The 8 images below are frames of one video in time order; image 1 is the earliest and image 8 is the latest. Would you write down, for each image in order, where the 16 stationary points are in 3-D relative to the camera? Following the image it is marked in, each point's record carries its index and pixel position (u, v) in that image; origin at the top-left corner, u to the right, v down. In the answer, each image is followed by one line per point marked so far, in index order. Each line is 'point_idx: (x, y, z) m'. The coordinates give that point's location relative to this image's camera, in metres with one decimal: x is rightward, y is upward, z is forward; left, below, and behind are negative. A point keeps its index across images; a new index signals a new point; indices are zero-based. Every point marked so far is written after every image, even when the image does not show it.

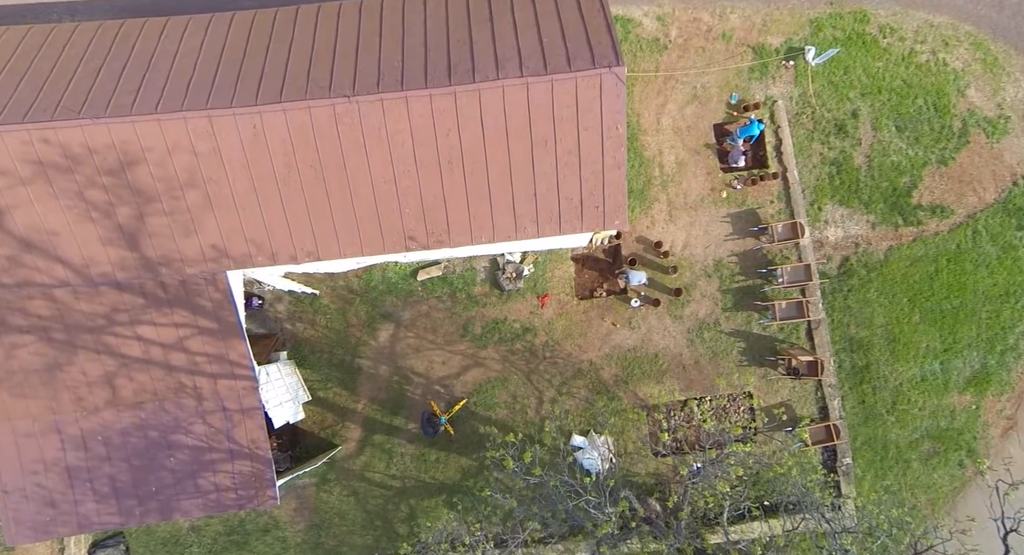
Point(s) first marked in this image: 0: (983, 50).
0: (+9.8, +4.8, +19.4) m
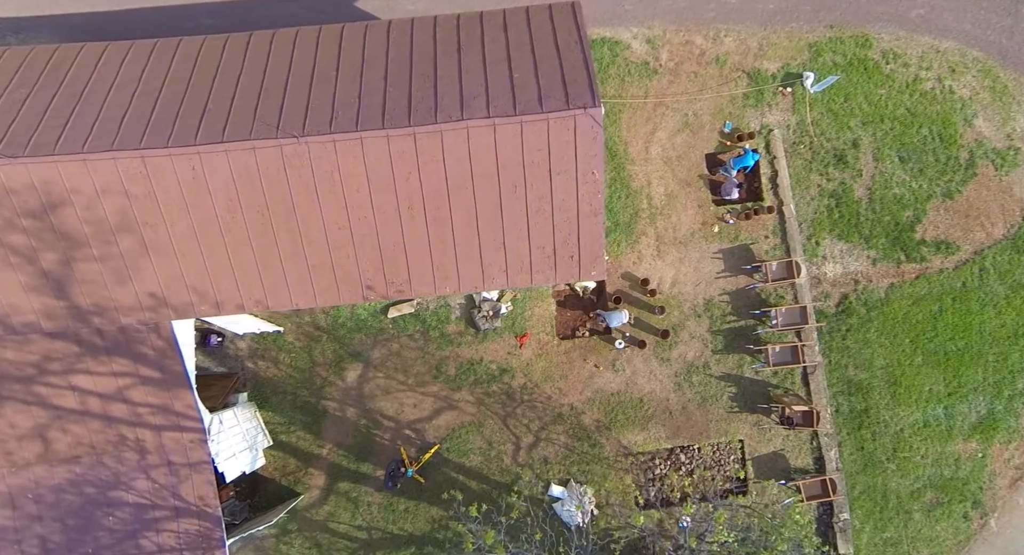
0: (+9.4, +4.0, +18.3) m
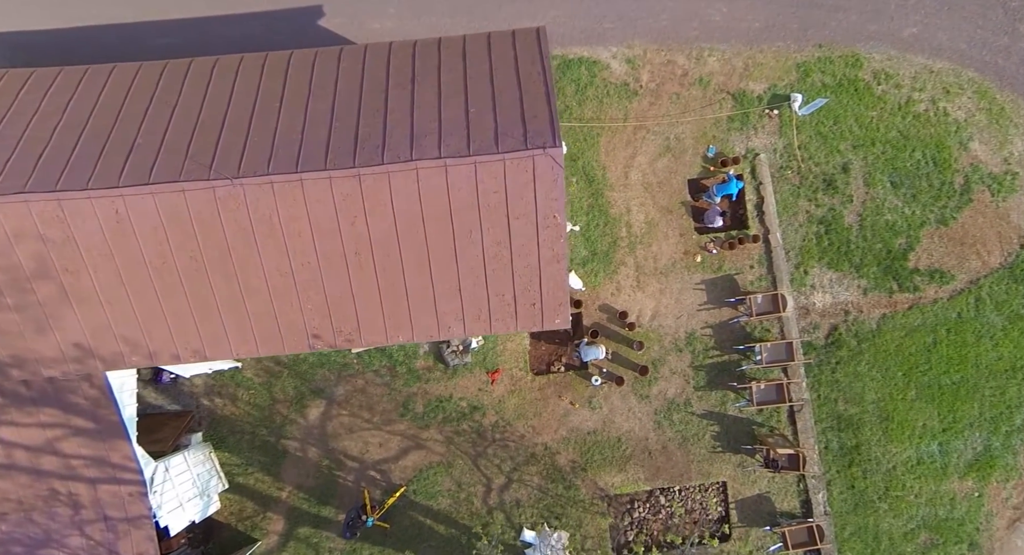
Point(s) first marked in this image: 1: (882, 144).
0: (+8.9, +3.4, +17.4) m
1: (+6.9, +2.5, +17.4) m
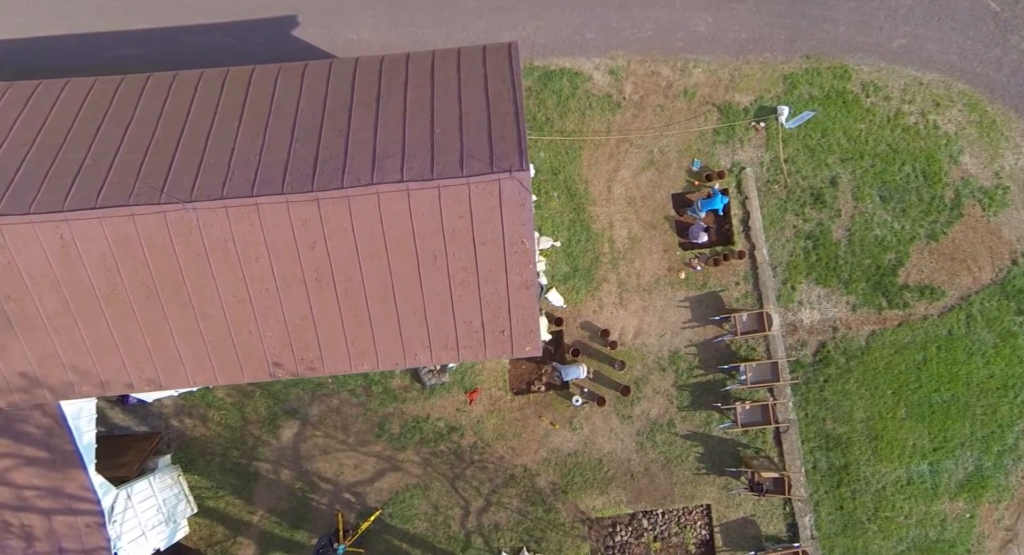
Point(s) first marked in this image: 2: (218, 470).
0: (+8.5, +3.1, +17.1) m
1: (+6.6, +2.2, +17.1) m
2: (-5.0, -3.3, +15.9) m
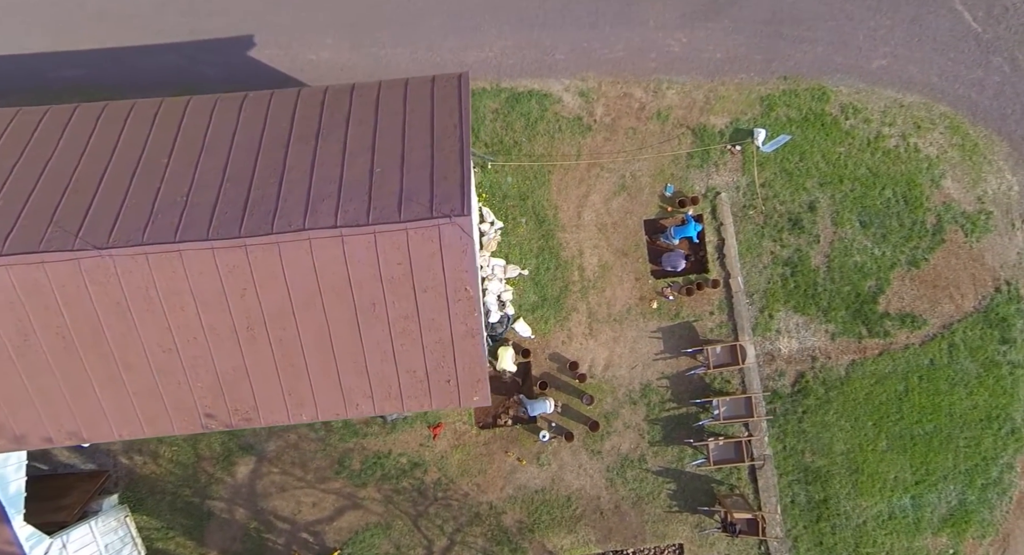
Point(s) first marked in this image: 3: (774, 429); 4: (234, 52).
0: (+7.9, +2.5, +16.5) m
1: (+6.0, +1.7, +16.5) m
2: (-5.6, -3.8, +15.2) m
3: (+4.5, -2.7, +16.3) m
4: (-4.7, +3.8, +15.7) m
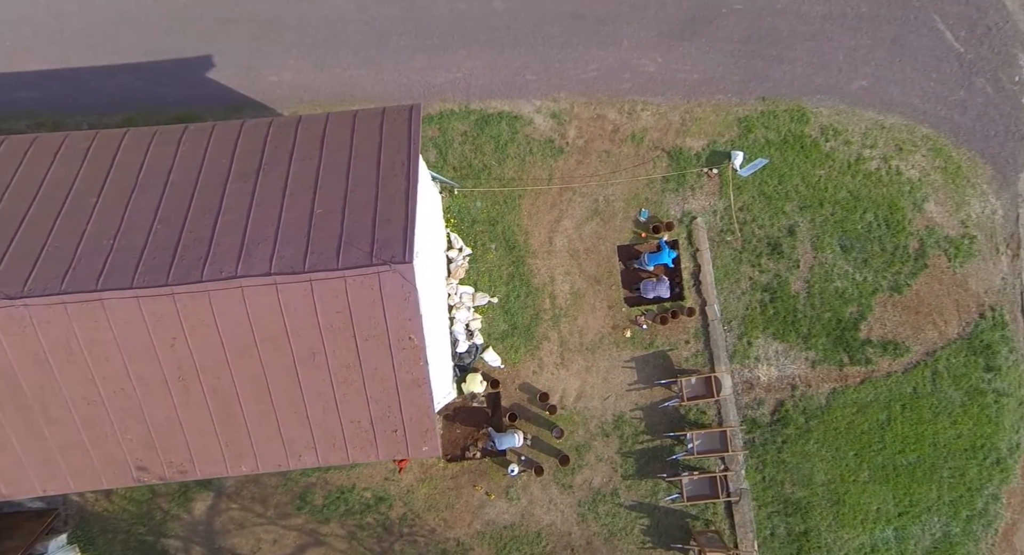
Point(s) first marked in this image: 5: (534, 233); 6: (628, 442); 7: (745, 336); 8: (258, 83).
0: (+7.4, +2.1, +16.1) m
1: (+5.5, +1.2, +16.0) m
2: (-6.1, -4.2, +14.7) m
3: (+4.0, -3.1, +15.8) m
4: (-5.2, +3.3, +15.2) m
5: (+0.4, +0.8, +15.8) m
6: (+1.9, -2.7, +15.5) m
7: (+3.9, -1.0, +15.9) m
8: (-4.1, +3.2, +15.3) m
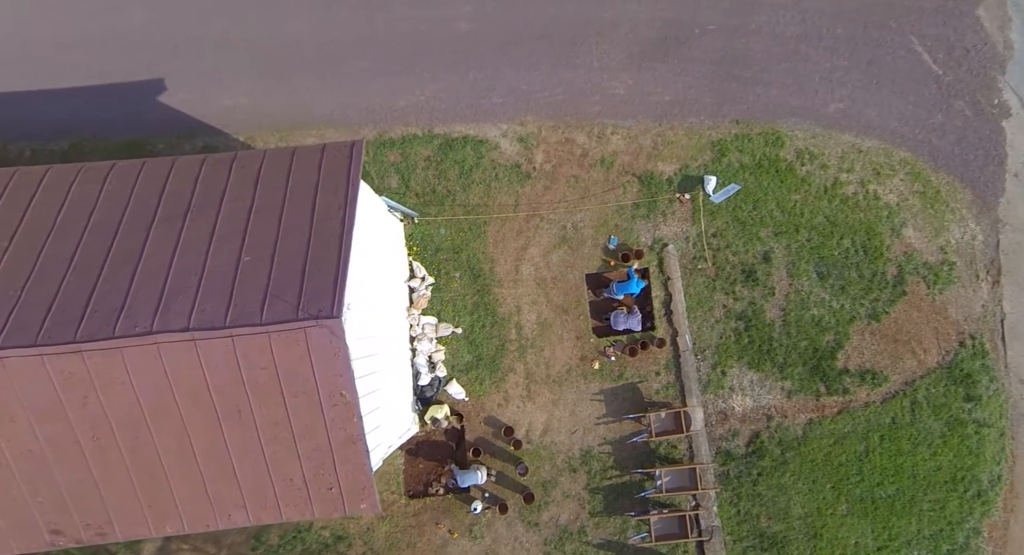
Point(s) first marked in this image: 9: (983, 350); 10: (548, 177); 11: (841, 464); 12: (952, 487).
0: (+6.8, +1.6, +15.6) m
1: (+4.9, +0.7, +15.6) m
2: (-6.6, -4.7, +14.1) m
3: (+3.5, -3.6, +15.3) m
4: (-5.8, +2.8, +14.7) m
5: (-0.2, +0.3, +15.3) m
6: (+1.4, -3.2, +15.0) m
7: (+3.4, -1.5, +15.4) m
8: (-4.7, +2.7, +14.7) m
9: (+7.8, -1.2, +15.5) m
10: (+0.6, +1.7, +15.5) m
11: (+5.4, -3.2, +15.4) m
12: (+7.2, -3.5, +15.4) m
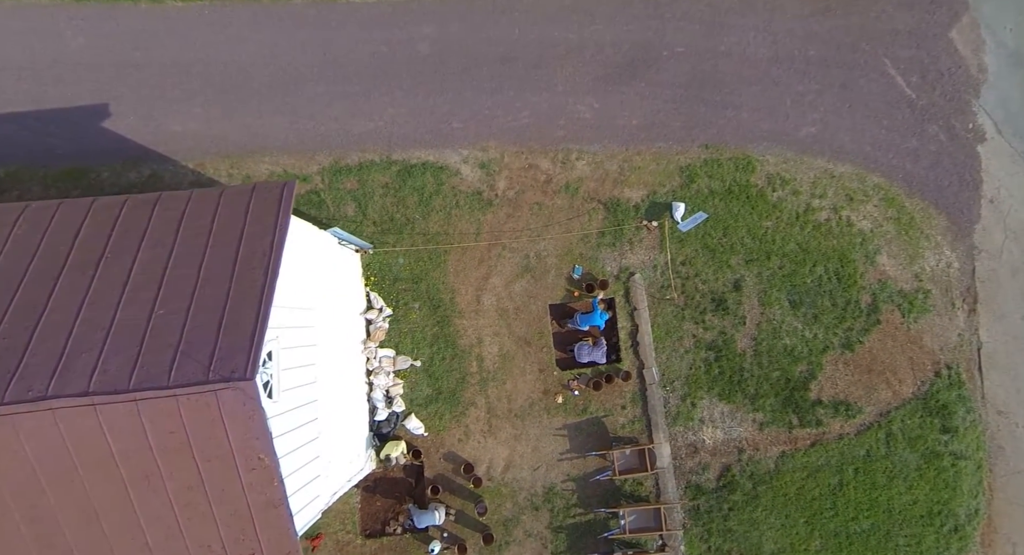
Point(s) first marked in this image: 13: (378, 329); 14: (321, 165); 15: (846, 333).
0: (+6.2, +1.1, +15.2) m
1: (+4.3, +0.2, +15.1) m
2: (-7.2, -5.2, +13.5) m
3: (+2.8, -4.1, +14.8) m
4: (-6.4, +2.4, +14.1) m
5: (-0.8, -0.2, +14.8) m
6: (+0.8, -3.7, +14.5) m
7: (+2.8, -2.0, +15.0) m
8: (-5.3, +2.2, +14.2) m
9: (+7.2, -1.7, +15.1) m
10: (0.0, +1.2, +15.0) m
11: (+4.8, -3.6, +14.9) m
12: (+6.6, -4.0, +14.9) m
13: (-2.1, -0.8, +14.5) m
14: (-3.0, +1.8, +14.7) m
15: (+5.4, -1.0, +15.1) m
